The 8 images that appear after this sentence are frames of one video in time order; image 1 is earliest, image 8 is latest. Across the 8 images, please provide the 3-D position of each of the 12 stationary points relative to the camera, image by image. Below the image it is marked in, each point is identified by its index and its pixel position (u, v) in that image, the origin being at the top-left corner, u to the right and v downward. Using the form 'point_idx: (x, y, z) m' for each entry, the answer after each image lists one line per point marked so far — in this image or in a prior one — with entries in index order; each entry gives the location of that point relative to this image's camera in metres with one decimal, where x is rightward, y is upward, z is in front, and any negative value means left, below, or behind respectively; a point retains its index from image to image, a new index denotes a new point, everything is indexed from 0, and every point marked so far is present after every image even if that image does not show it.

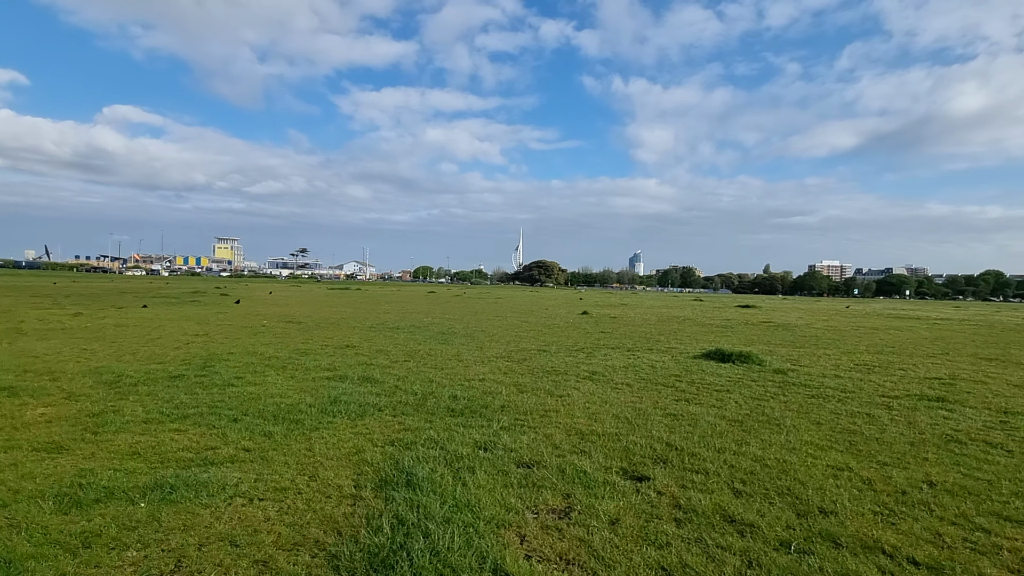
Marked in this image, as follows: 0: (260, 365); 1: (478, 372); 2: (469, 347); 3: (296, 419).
0: (-6.3, -2.0, +12.8) m
1: (-0.8, -2.0, +12.3) m
2: (-1.4, -2.0, +17.0) m
3: (-3.4, -2.1, +8.1) m
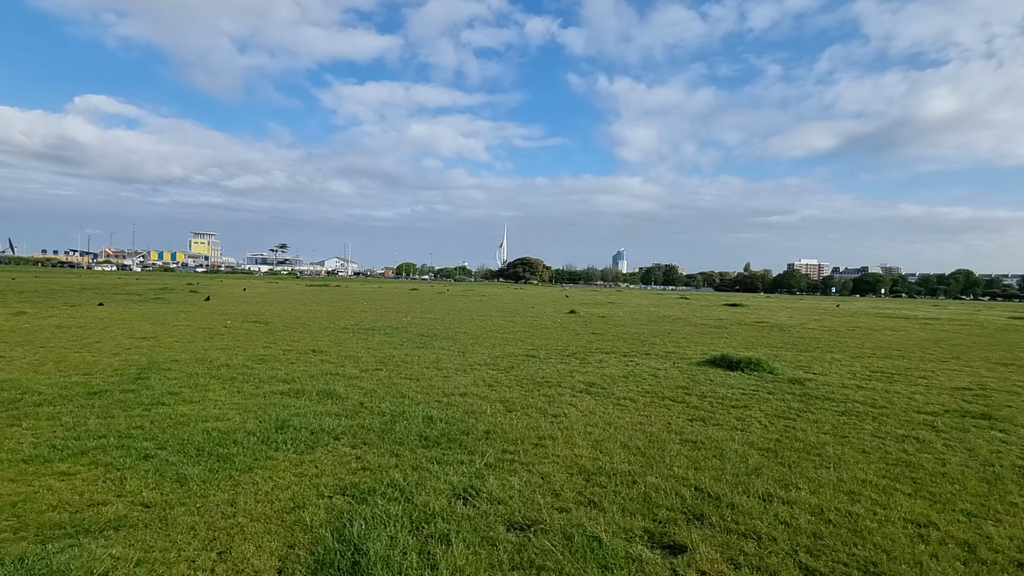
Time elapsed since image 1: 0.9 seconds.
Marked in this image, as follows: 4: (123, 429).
0: (-6.6, -1.9, +11.0) m
1: (-1.1, -2.0, +10.7) m
2: (-1.9, -1.9, +15.3) m
3: (-3.6, -2.1, +6.4) m
4: (-5.5, -2.0, +7.3) m
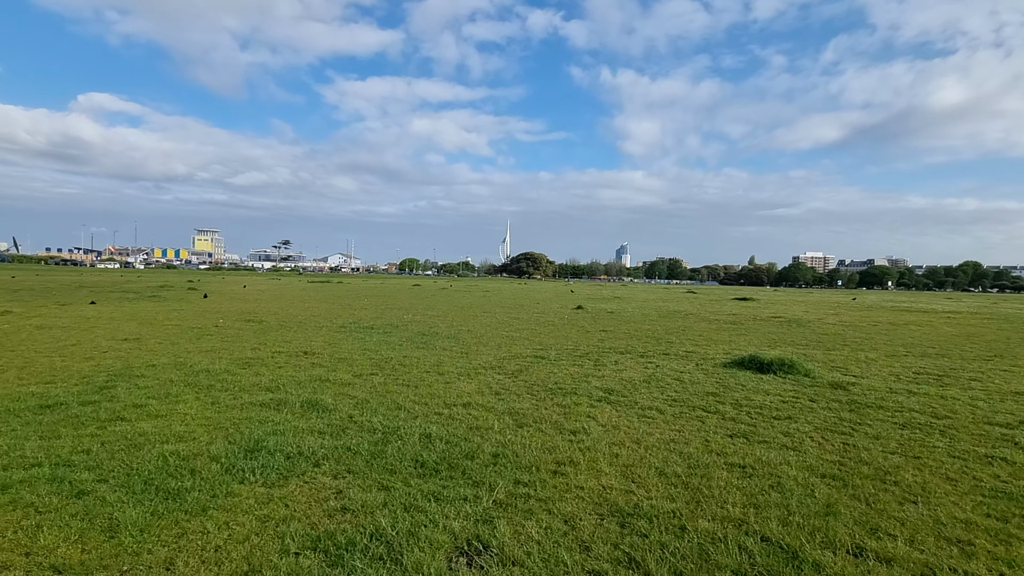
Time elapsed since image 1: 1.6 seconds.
0: (-6.4, -1.9, +9.9) m
1: (-0.9, -2.0, +9.5) m
2: (-1.7, -1.8, +14.2) m
3: (-3.4, -2.1, +5.3) m
4: (-5.4, -2.0, +6.2) m
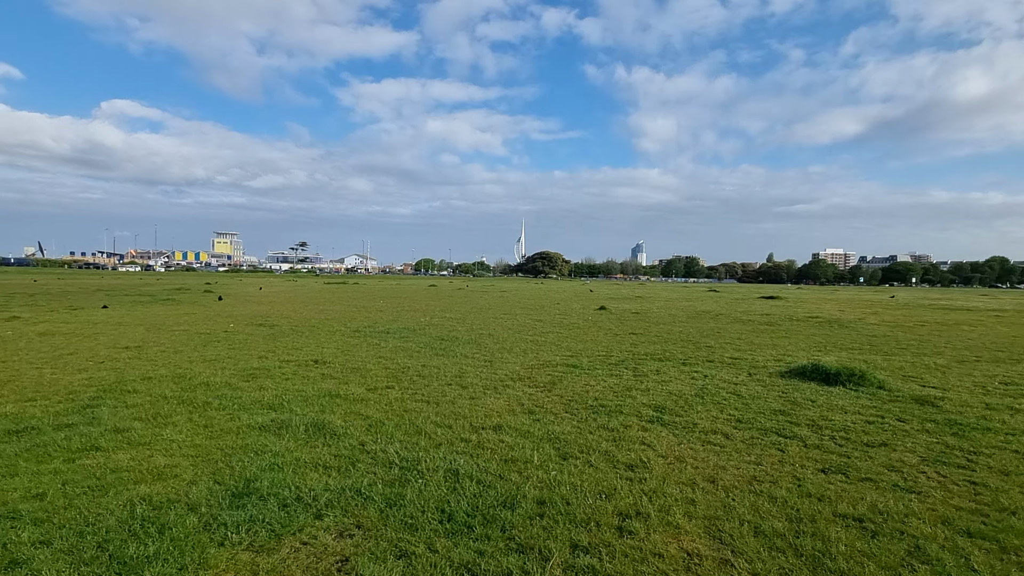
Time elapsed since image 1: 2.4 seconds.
0: (-5.9, -2.0, +8.8) m
1: (-0.4, -2.0, +8.2) m
2: (-0.9, -1.9, +12.9) m
3: (-3.0, -2.1, +4.1) m
4: (-4.9, -2.1, +5.1) m
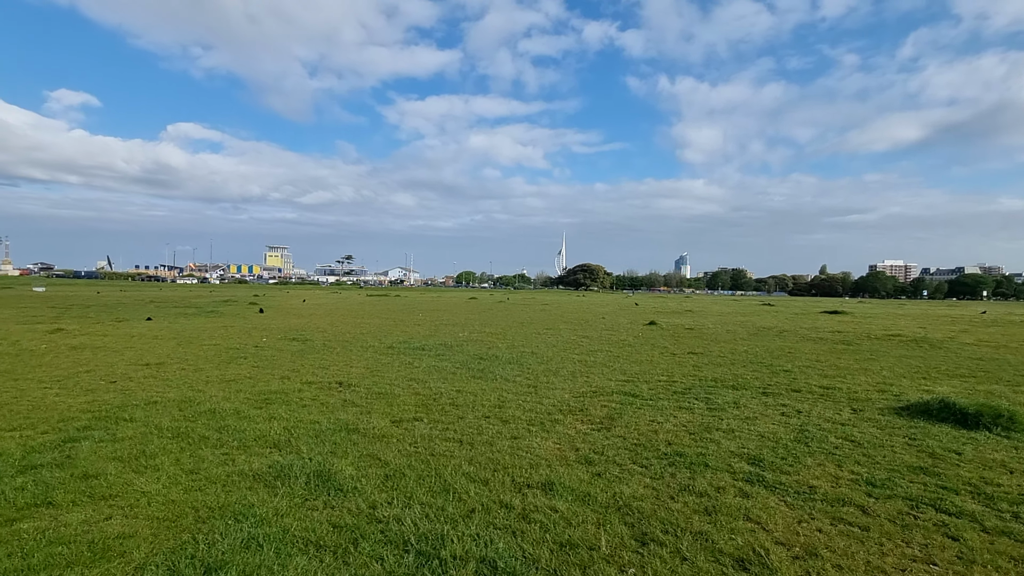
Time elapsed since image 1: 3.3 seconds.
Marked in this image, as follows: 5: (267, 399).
0: (-5.1, -2.2, +7.5) m
1: (+0.3, -2.2, +6.5) m
2: (+0.1, -2.2, +11.3) m
3: (-2.6, -2.2, +2.6) m
4: (-4.5, -2.2, +3.7) m
5: (-4.9, -2.2, +10.3) m
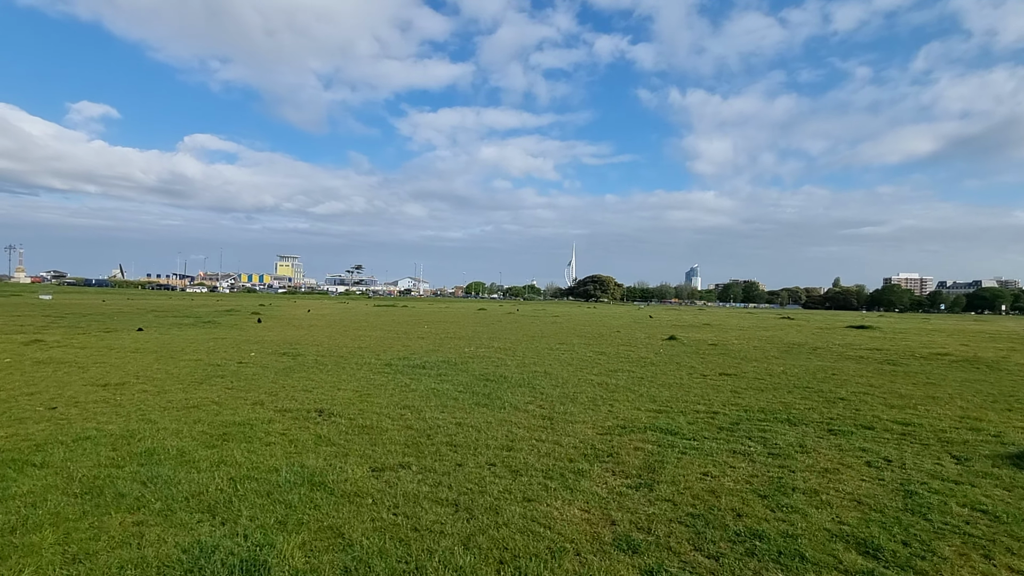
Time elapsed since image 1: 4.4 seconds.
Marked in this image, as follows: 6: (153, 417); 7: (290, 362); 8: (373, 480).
0: (-5.0, -2.3, +5.7) m
1: (+0.4, -2.3, +4.6) m
2: (+0.3, -2.4, +9.4) m
3: (-2.6, -2.3, +0.8) m
4: (-4.4, -2.3, +1.9) m
5: (-4.7, -2.4, +8.5) m
6: (-6.6, -2.4, +9.4) m
7: (-7.5, -2.5, +17.4) m
8: (-1.8, -2.4, +6.5) m
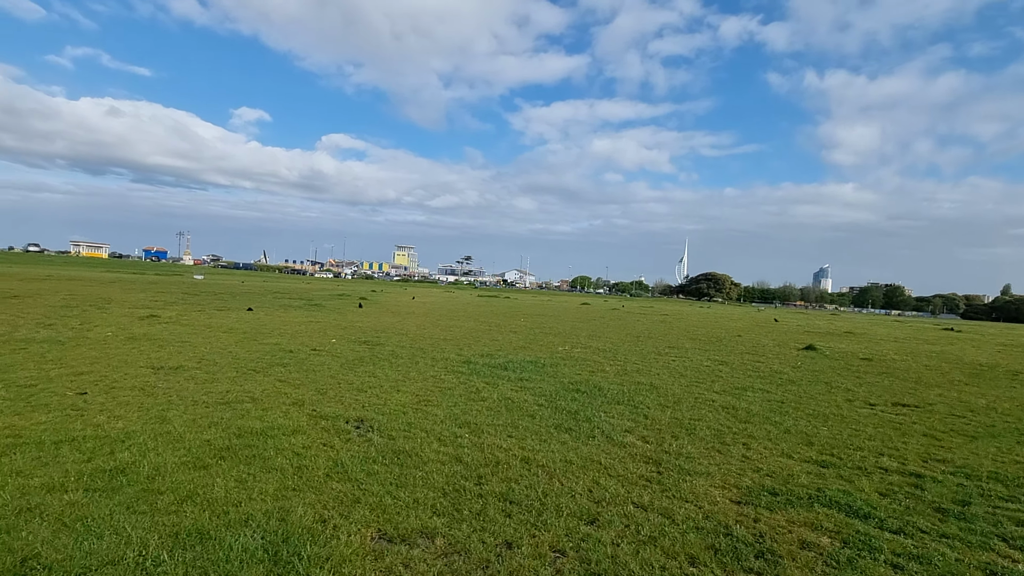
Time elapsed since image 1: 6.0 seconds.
0: (-4.5, -2.0, +4.1) m
1: (+0.6, -2.2, +1.9) m
2: (+1.5, -2.3, +6.6) m
3: (-3.1, -2.1, -1.3) m
4: (-4.7, -2.0, +0.2) m
5: (-3.7, -2.0, +6.7) m
6: (-5.3, -1.9, +8.0) m
7: (-4.6, -2.0, +16.0) m
8: (-1.2, -2.2, +4.2) m
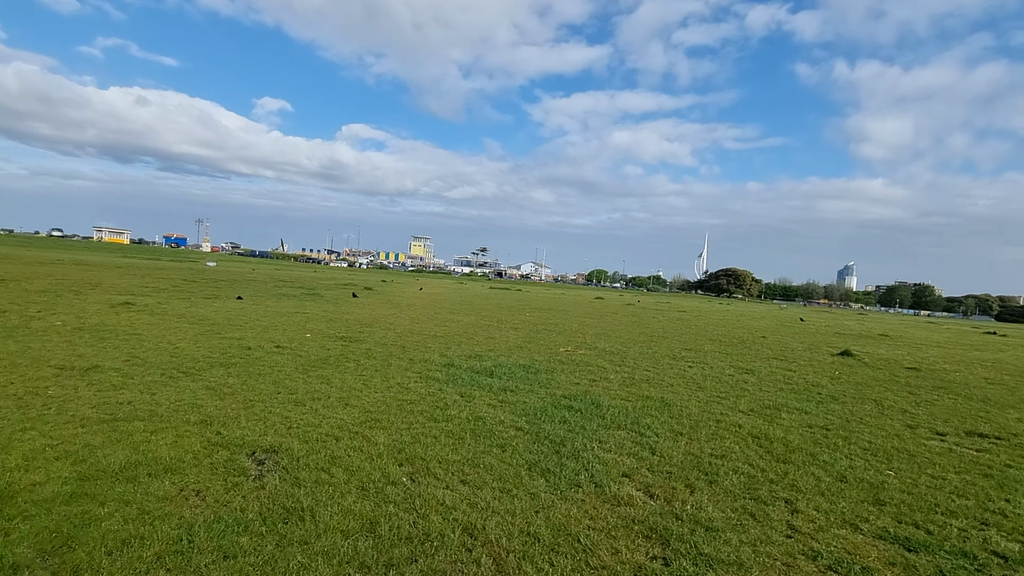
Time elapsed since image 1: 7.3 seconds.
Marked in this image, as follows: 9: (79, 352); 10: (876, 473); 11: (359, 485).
0: (-5.1, -1.9, +2.1) m
1: (-0.1, -2.2, -0.2) m
2: (+0.9, -2.2, +4.4) m
3: (-3.9, -2.1, -3.3) m
4: (-5.4, -1.9, -1.7) m
5: (-4.2, -1.9, +4.8) m
6: (-5.8, -1.7, +6.1) m
7: (-4.8, -1.7, +14.1) m
8: (-1.8, -2.1, +2.1) m
9: (-9.4, -1.3, +11.2) m
10: (+4.9, -2.5, +6.9) m
11: (-1.6, -2.1, +5.5) m
